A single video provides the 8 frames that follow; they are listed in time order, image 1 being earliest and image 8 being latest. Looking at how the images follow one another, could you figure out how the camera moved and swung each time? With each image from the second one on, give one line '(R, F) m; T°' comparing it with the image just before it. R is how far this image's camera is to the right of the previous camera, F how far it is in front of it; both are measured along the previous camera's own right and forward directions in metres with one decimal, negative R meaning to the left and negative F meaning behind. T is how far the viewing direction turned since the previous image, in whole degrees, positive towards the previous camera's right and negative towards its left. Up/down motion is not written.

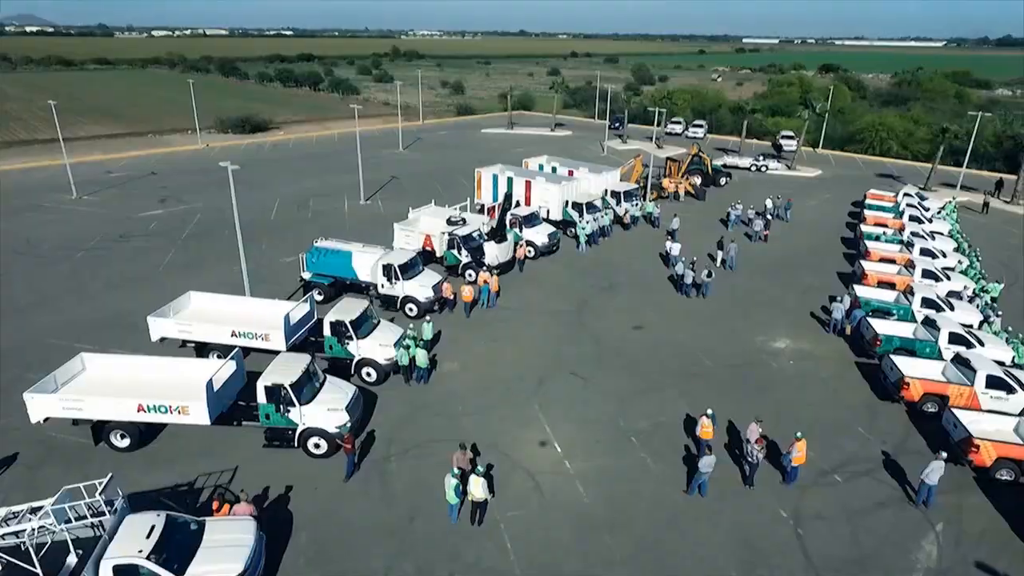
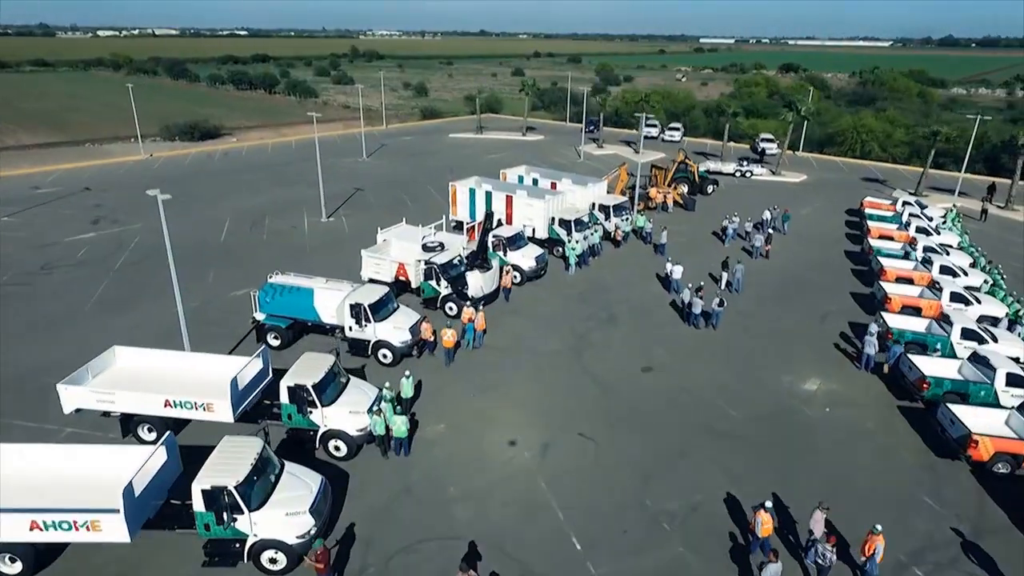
(-0.8, +3.4) m; +3°
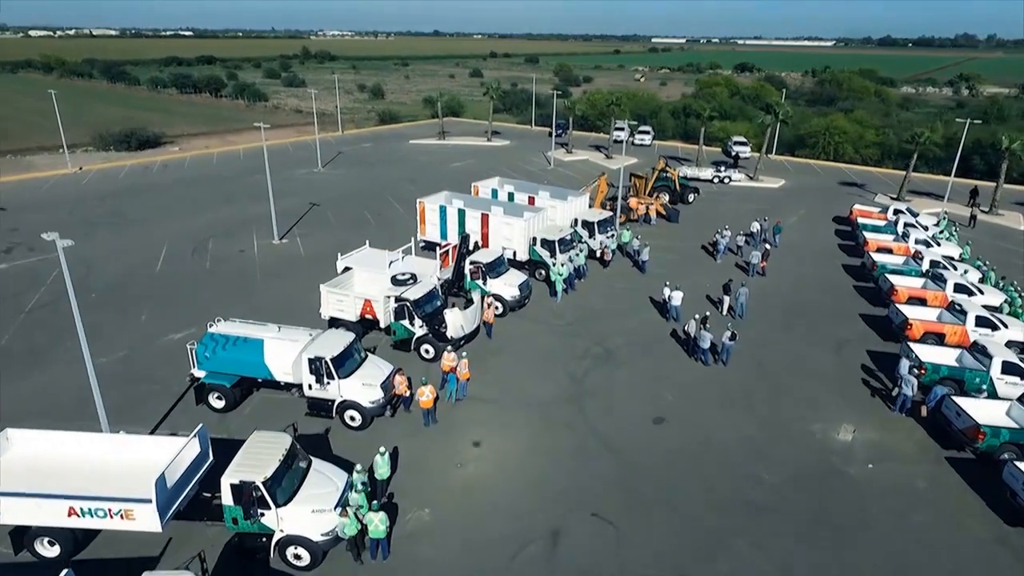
(-0.8, +3.2) m; +4°
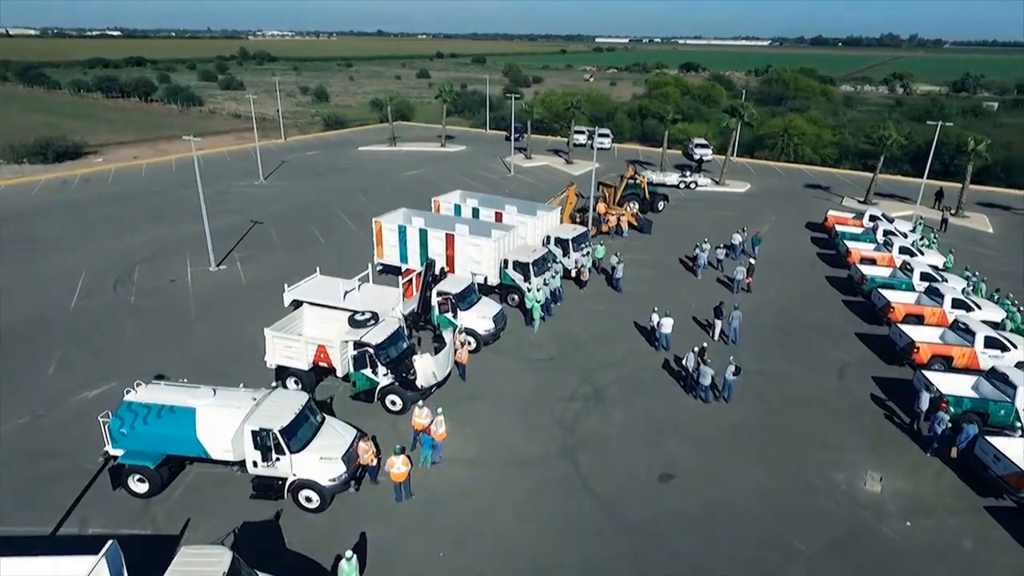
(-0.7, +2.7) m; +4°
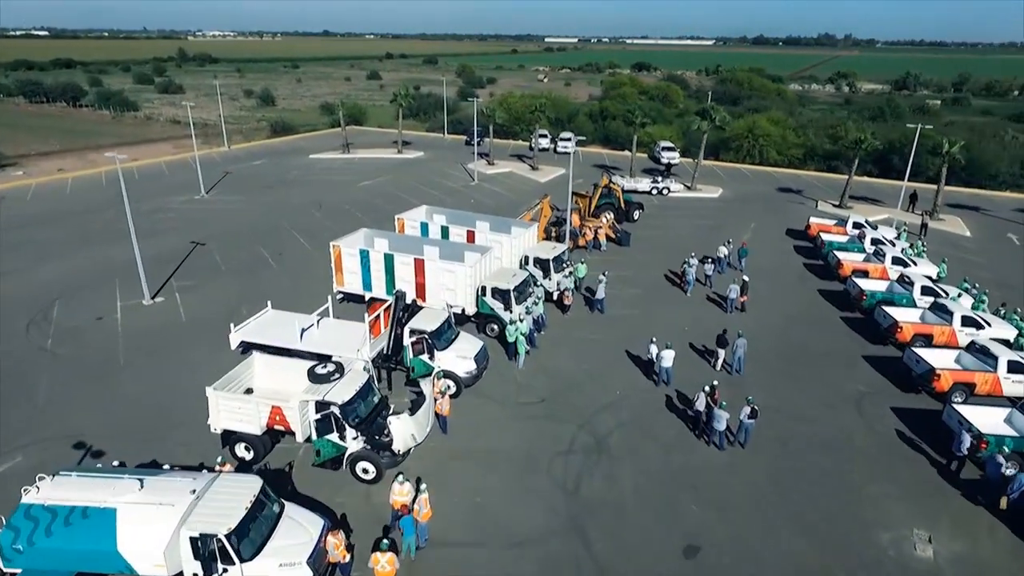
(-0.8, +2.7) m; +4°
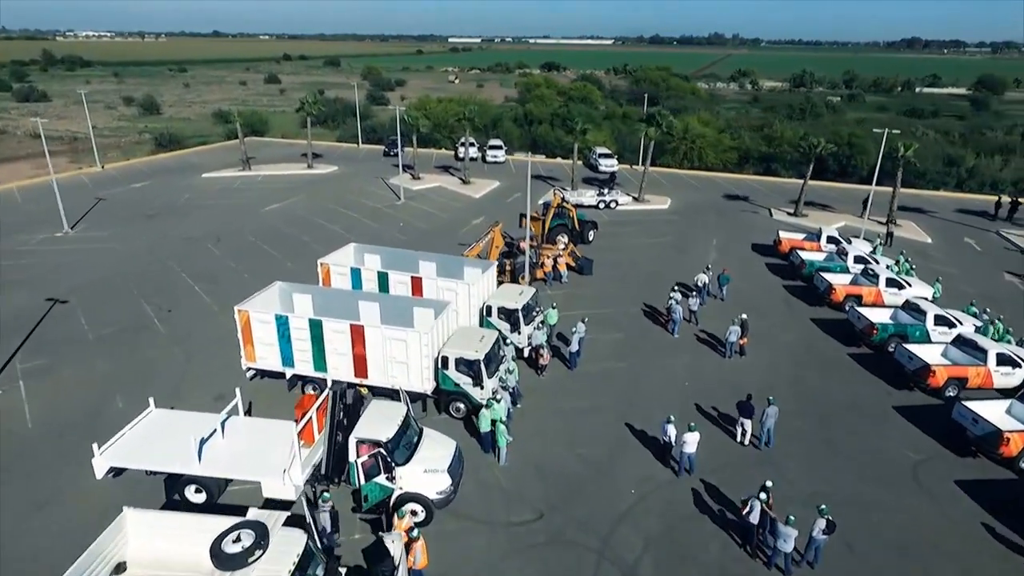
(-1.4, +5.1) m; +8°
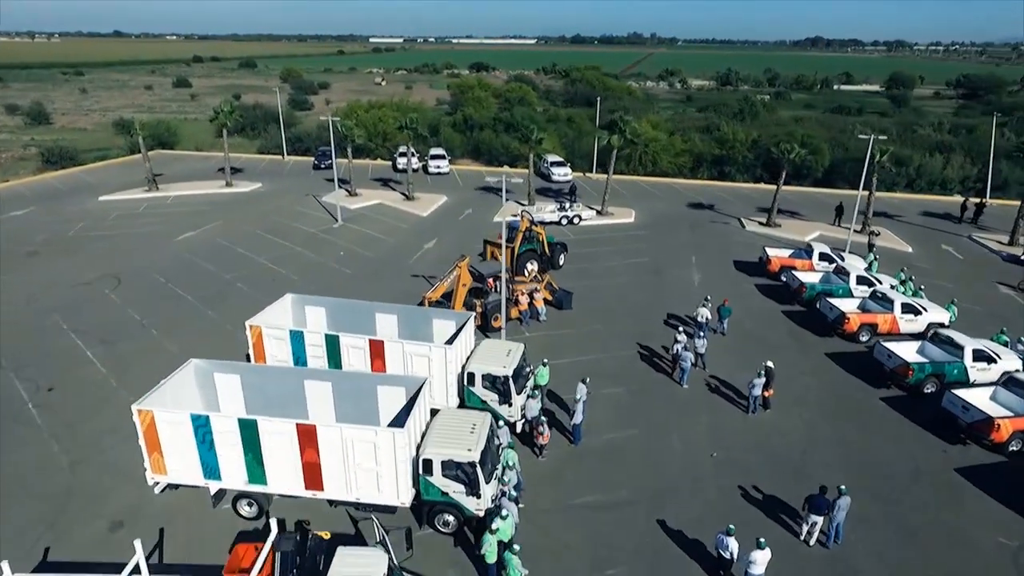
(-1.4, +4.3) m; +6°
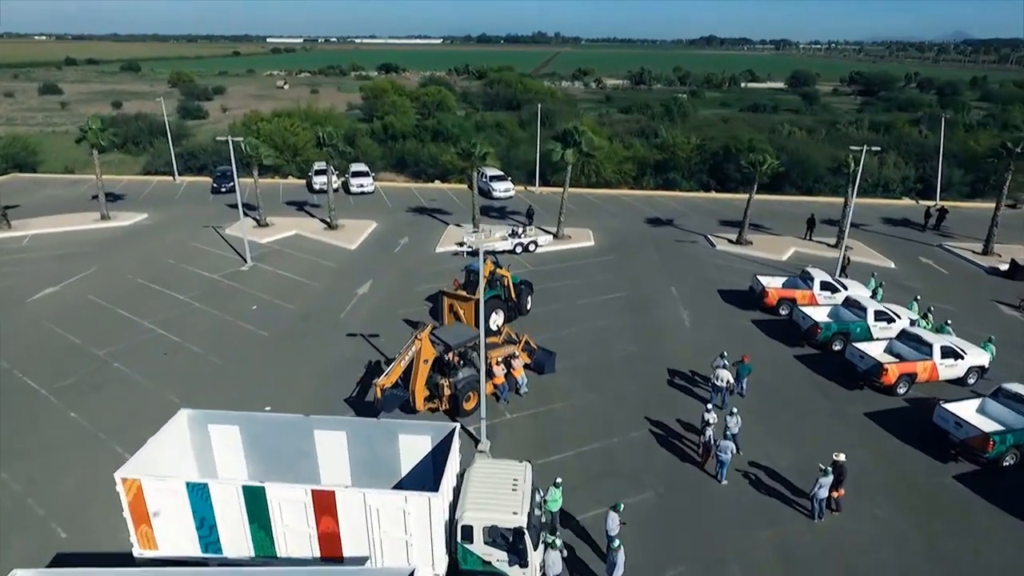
(-1.6, +5.4) m; +8°
